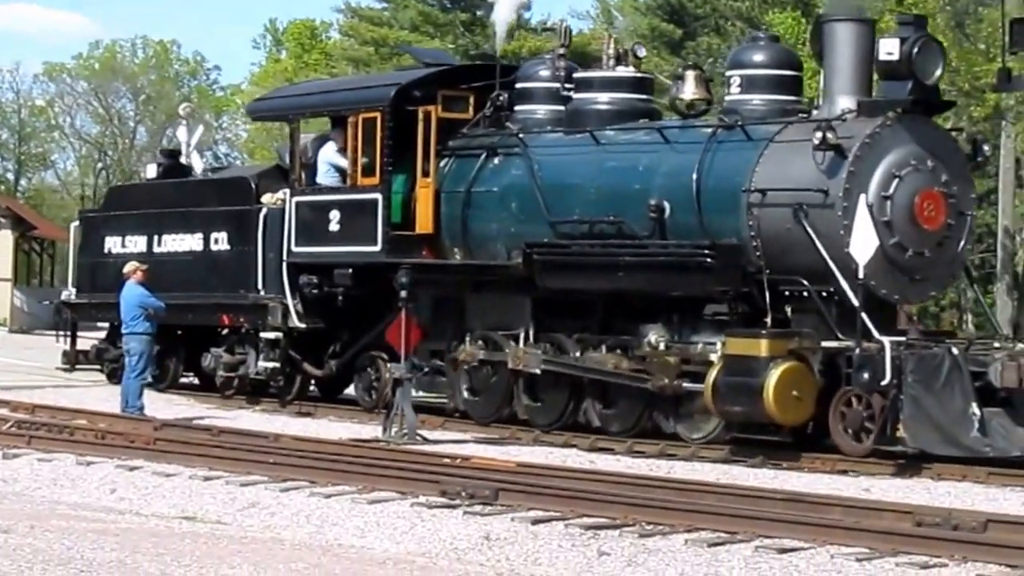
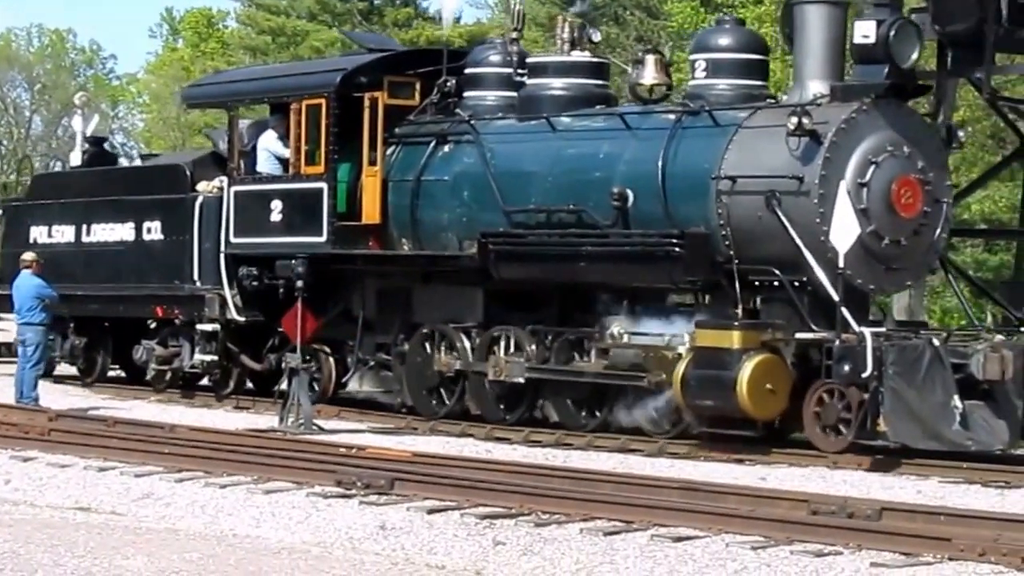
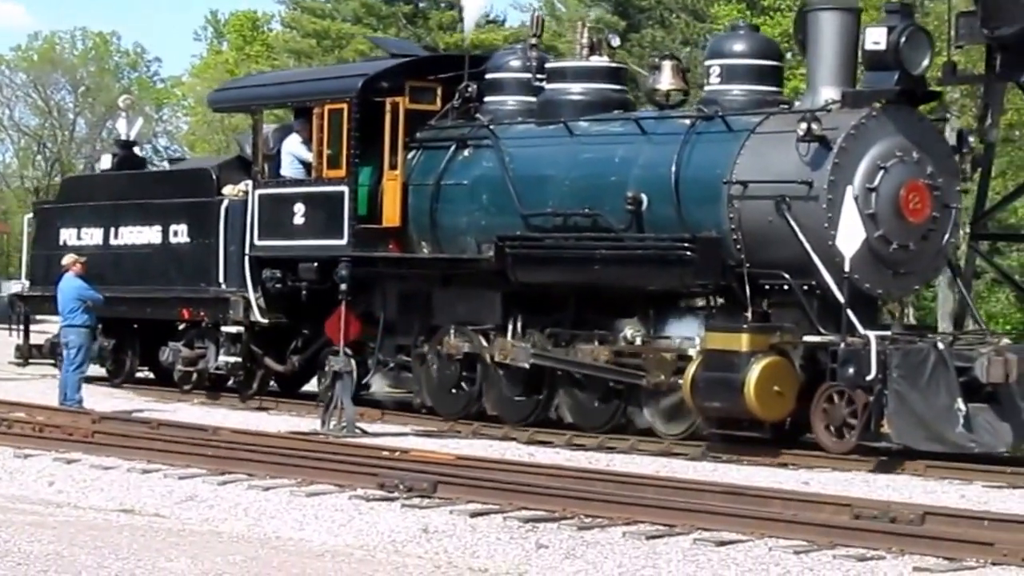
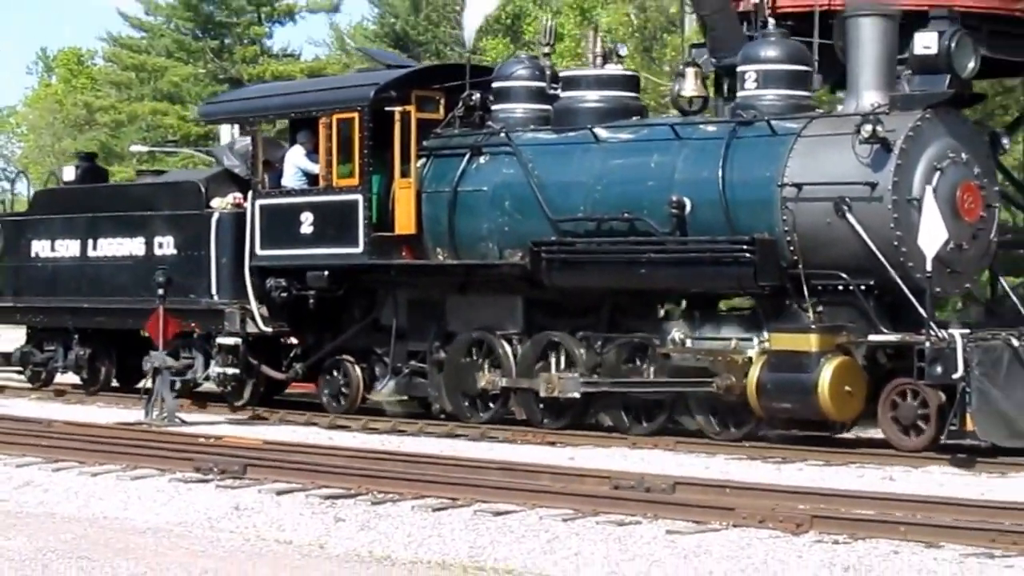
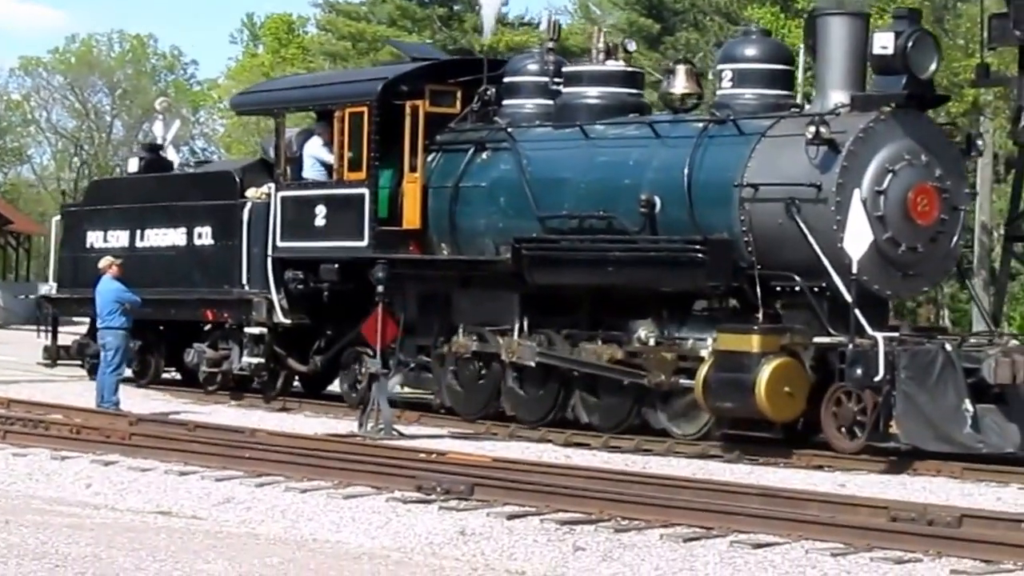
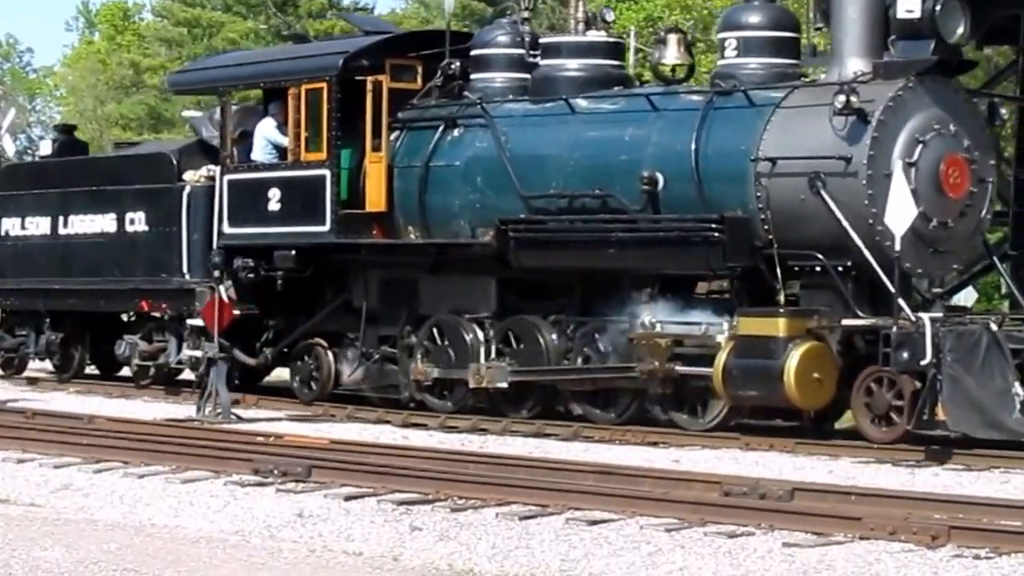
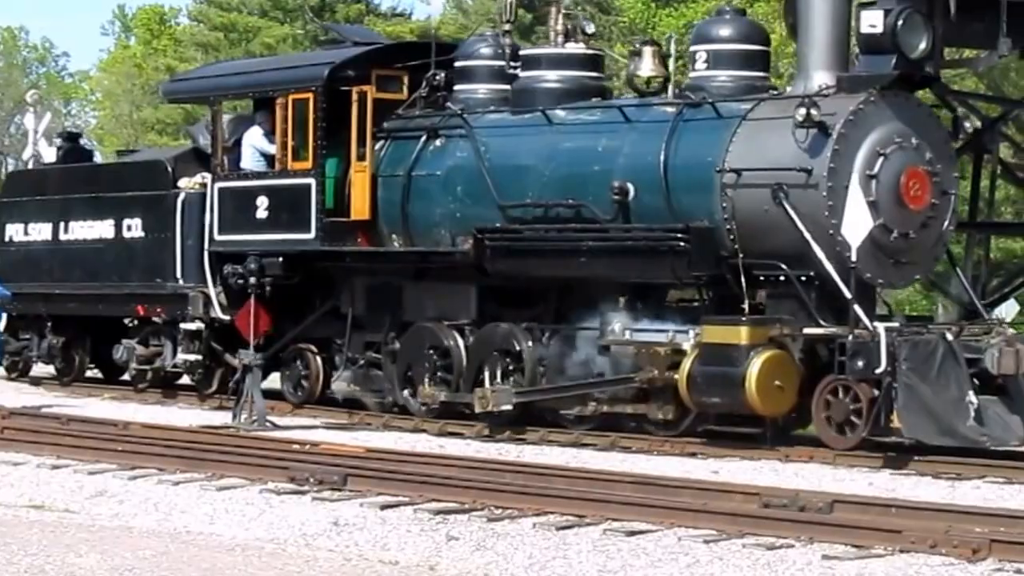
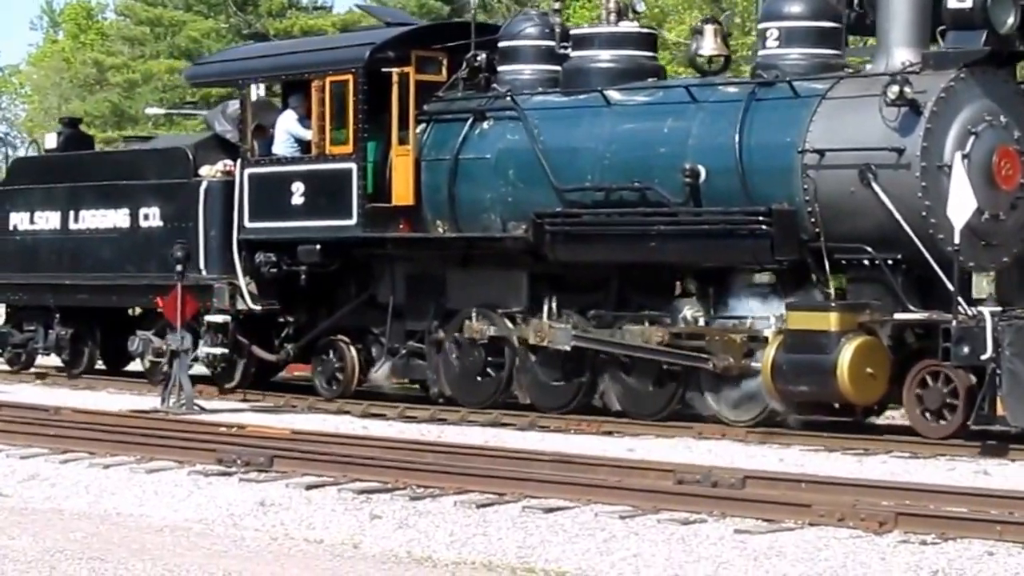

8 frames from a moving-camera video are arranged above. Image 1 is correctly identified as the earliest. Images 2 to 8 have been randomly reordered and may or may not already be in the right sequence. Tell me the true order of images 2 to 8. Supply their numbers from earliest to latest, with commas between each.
5, 3, 2, 7, 6, 8, 4
